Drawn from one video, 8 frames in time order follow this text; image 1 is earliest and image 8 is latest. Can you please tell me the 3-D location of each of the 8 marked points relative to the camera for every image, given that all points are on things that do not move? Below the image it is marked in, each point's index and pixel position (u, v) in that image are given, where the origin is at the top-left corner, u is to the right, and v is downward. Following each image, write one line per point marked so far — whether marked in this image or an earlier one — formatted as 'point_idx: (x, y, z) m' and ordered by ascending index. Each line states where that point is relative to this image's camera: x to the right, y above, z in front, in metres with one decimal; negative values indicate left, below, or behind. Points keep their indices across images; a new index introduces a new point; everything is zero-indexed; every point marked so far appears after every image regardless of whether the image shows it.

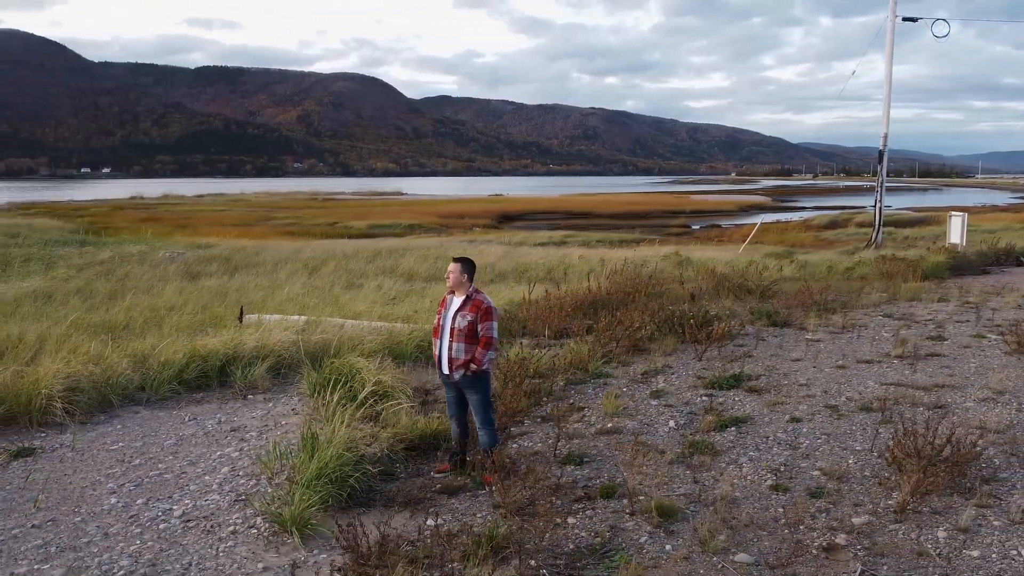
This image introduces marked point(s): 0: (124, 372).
0: (-3.7, -0.8, +7.8) m
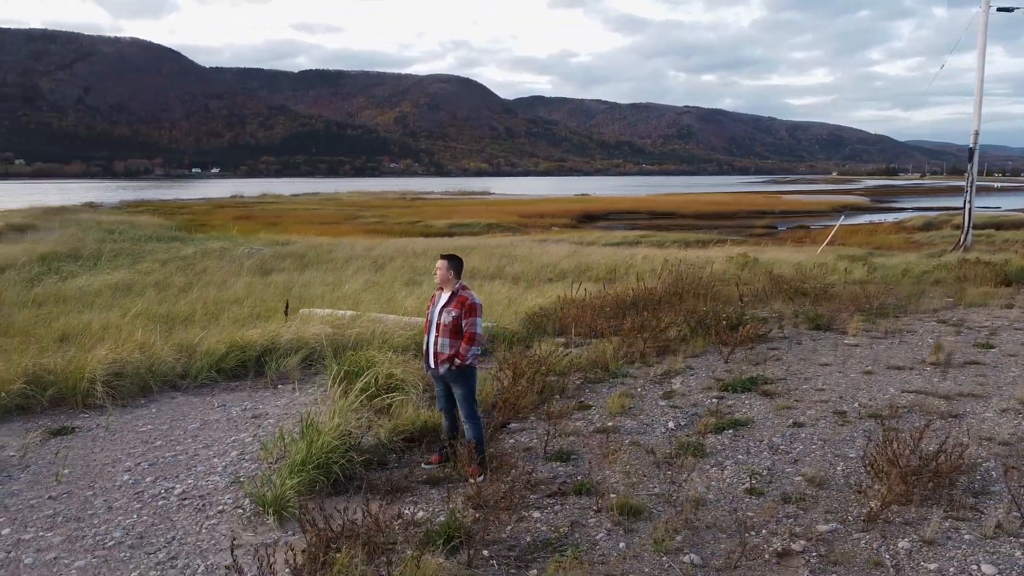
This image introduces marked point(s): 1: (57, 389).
0: (-3.5, -0.7, +8.3) m
1: (-4.2, -0.9, +7.5) m
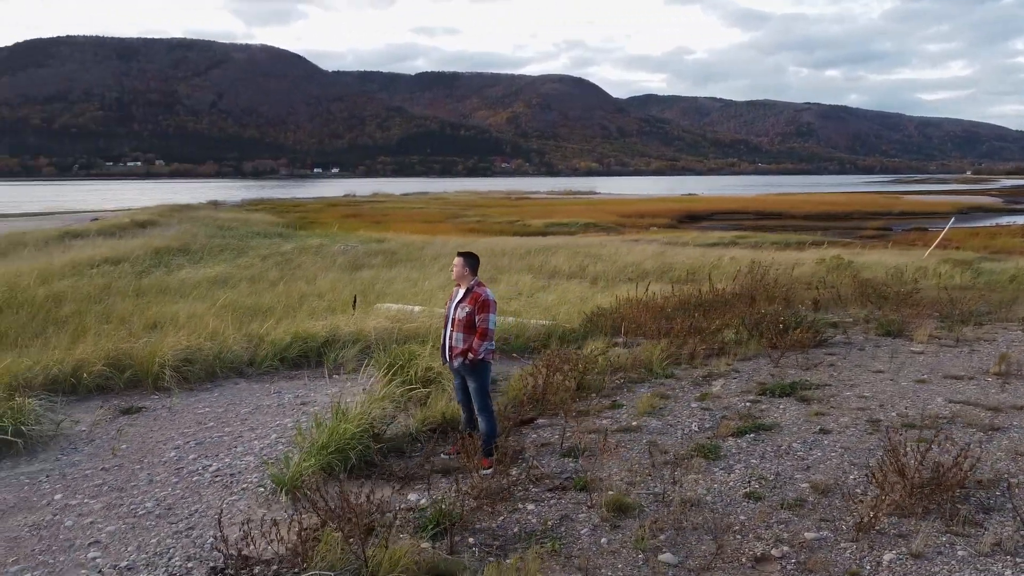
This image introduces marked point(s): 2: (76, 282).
0: (-3.0, -0.7, +8.8) m
1: (-3.8, -0.8, +8.2) m
2: (-7.6, +0.1, +14.2) m
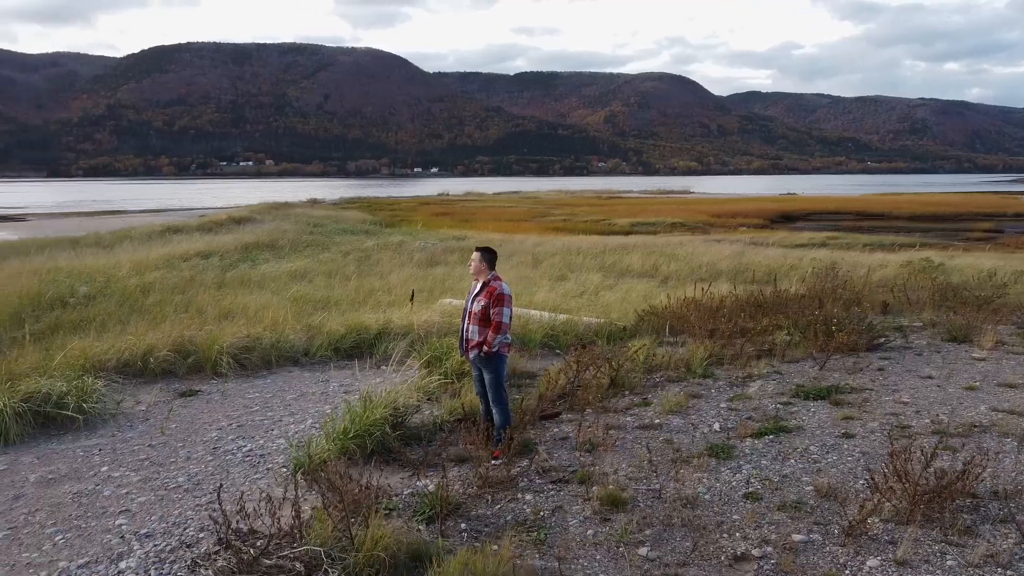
0: (-2.5, -0.6, +9.3) m
1: (-3.4, -0.7, +8.7) m
2: (-6.4, +0.2, +15.2) m
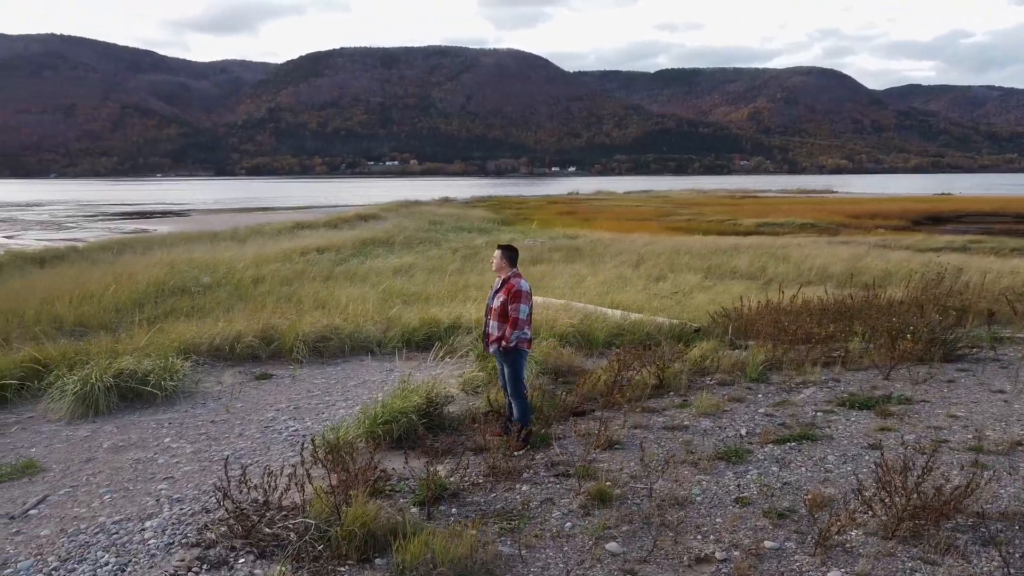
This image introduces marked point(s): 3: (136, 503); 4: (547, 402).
0: (-1.7, -0.5, +9.8) m
1: (-2.7, -0.6, +9.4) m
2: (-4.6, +0.4, +16.2) m
3: (-2.4, -1.3, +5.2) m
4: (+0.3, -1.0, +6.8) m
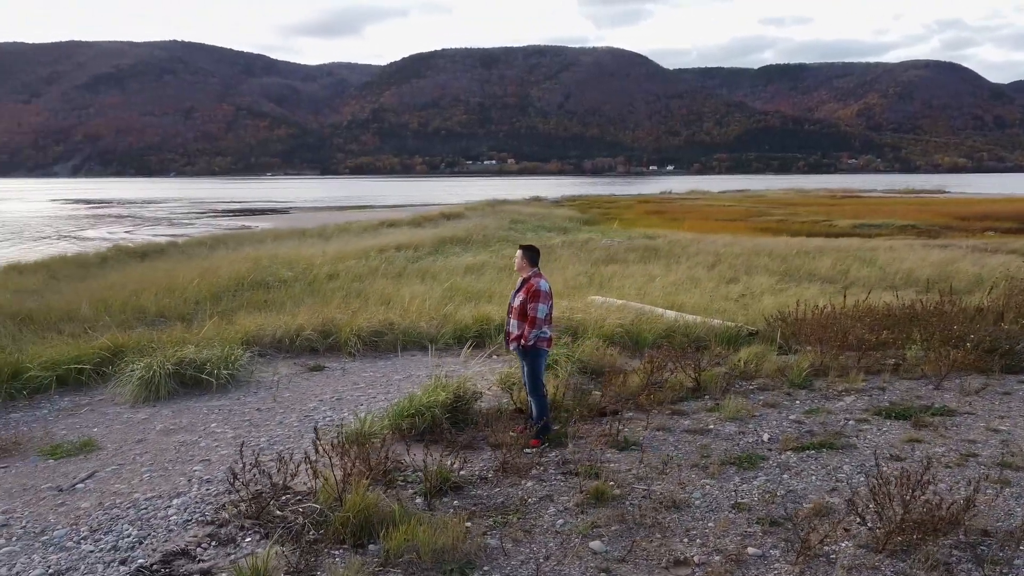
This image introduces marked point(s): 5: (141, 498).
0: (-1.1, -0.5, +10.0) m
1: (-2.1, -0.6, +9.8) m
2: (-3.2, +0.5, +16.8) m
3: (-2.3, -1.3, +5.5) m
4: (+0.5, -1.0, +6.9) m
5: (-2.4, -1.3, +5.2) m
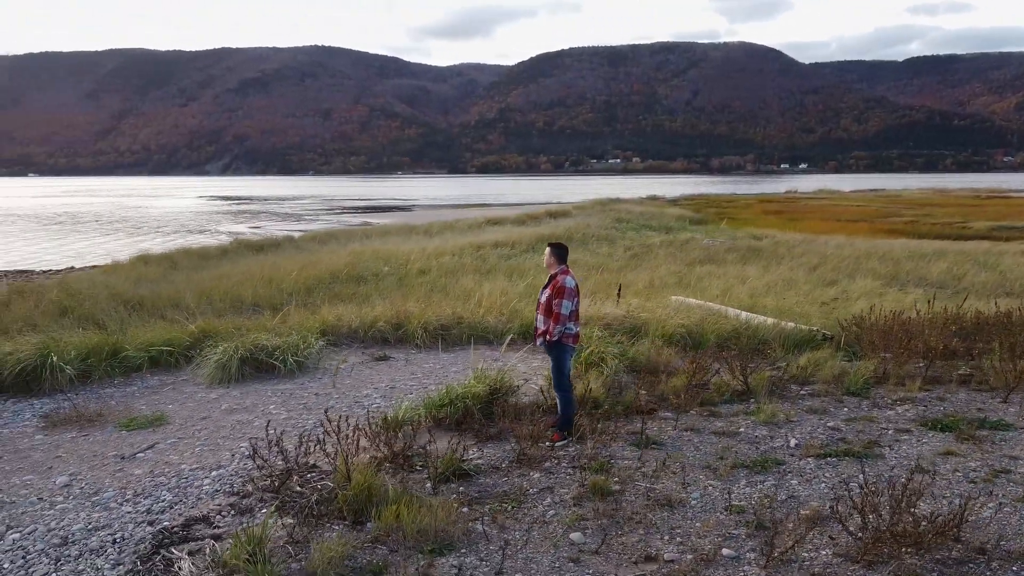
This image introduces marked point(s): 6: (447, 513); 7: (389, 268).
0: (-0.3, -0.4, +10.3) m
1: (-1.3, -0.5, +10.1) m
2: (-1.3, +0.6, +17.3) m
3: (-2.2, -1.2, +6.0) m
4: (+0.9, -0.9, +6.9) m
5: (-2.3, -1.3, +5.7) m
6: (-0.3, -1.2, +4.5) m
7: (-2.4, +0.4, +16.1) m
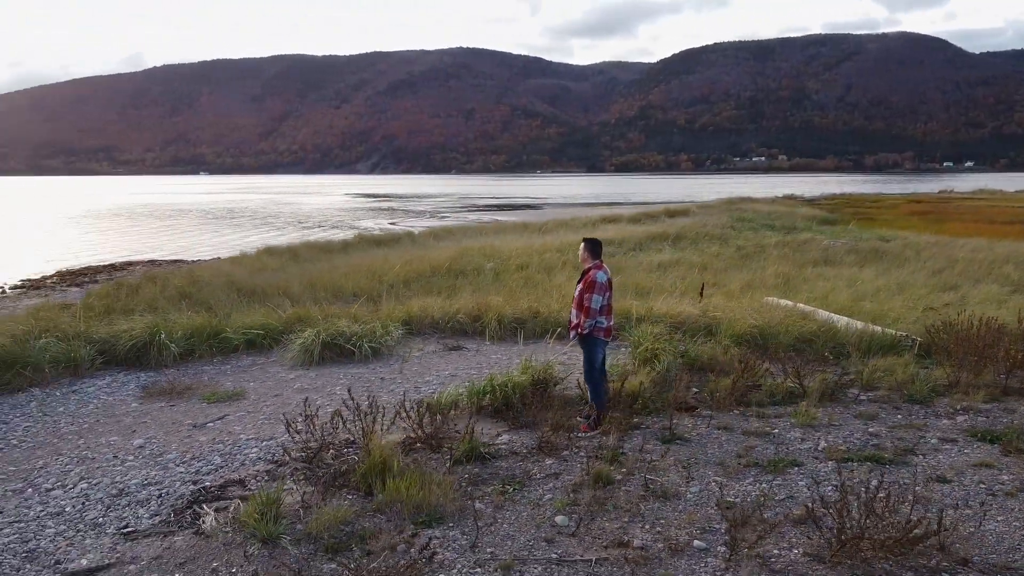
0: (+0.7, -0.4, +10.5) m
1: (-0.4, -0.4, +10.5) m
2: (+0.9, +0.7, +17.5) m
3: (-1.9, -1.1, +6.5) m
4: (+1.2, -0.9, +6.9) m
5: (-2.1, -1.2, +6.3) m
6: (-0.4, -1.2, +4.7) m
7: (-0.4, +0.5, +16.6) m
